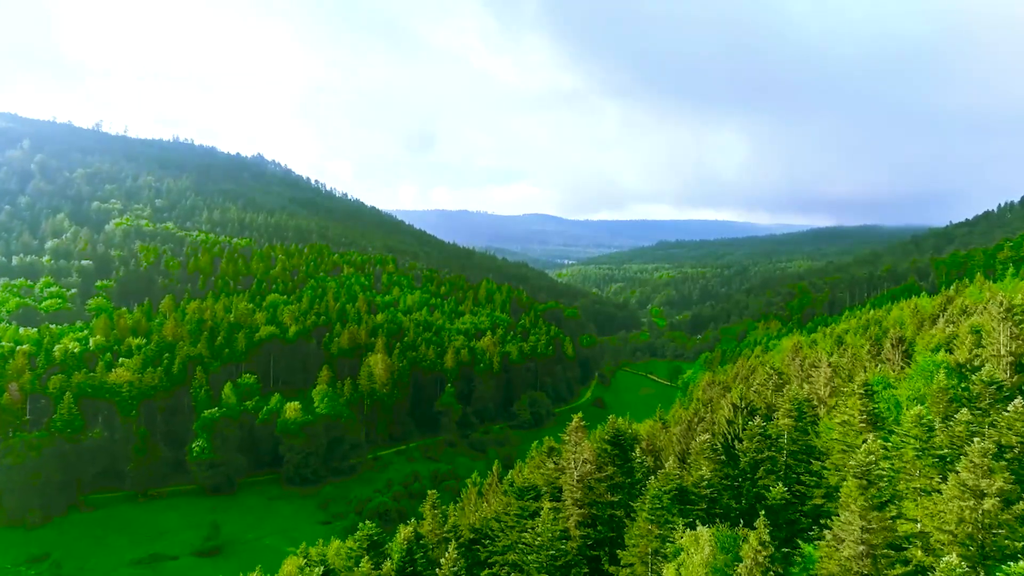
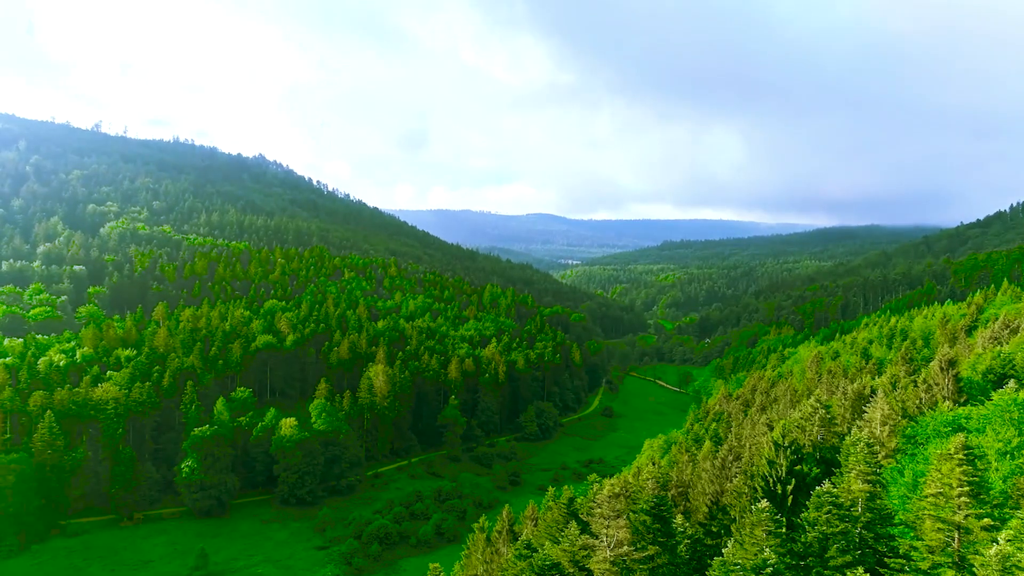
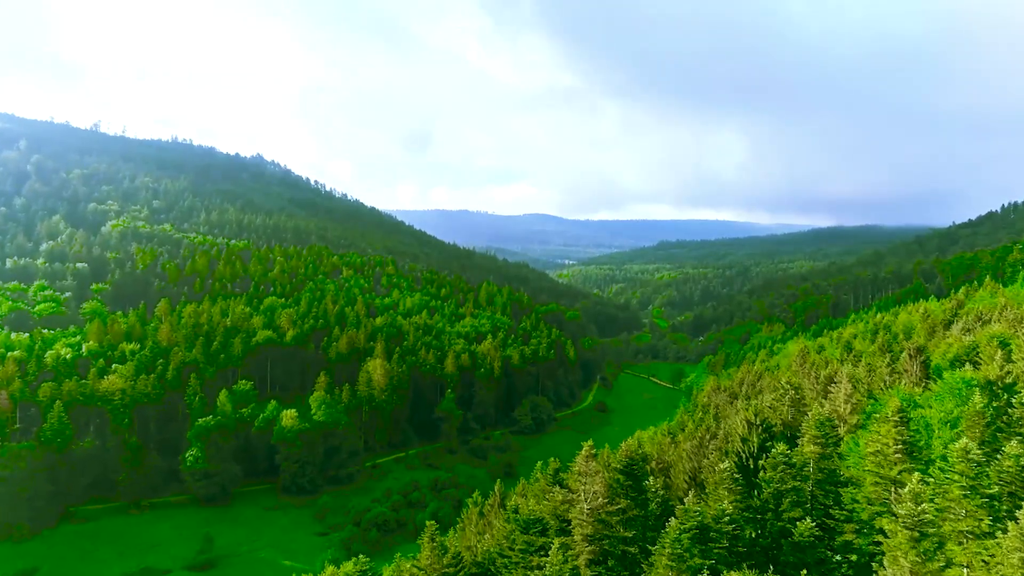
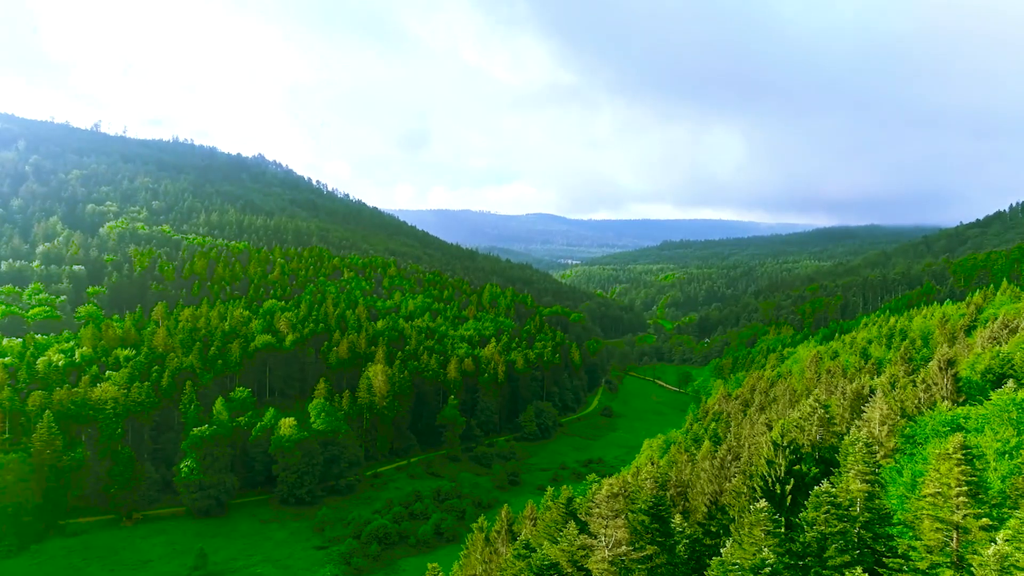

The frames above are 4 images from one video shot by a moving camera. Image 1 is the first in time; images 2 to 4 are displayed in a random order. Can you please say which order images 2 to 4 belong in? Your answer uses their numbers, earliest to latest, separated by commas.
3, 2, 4
